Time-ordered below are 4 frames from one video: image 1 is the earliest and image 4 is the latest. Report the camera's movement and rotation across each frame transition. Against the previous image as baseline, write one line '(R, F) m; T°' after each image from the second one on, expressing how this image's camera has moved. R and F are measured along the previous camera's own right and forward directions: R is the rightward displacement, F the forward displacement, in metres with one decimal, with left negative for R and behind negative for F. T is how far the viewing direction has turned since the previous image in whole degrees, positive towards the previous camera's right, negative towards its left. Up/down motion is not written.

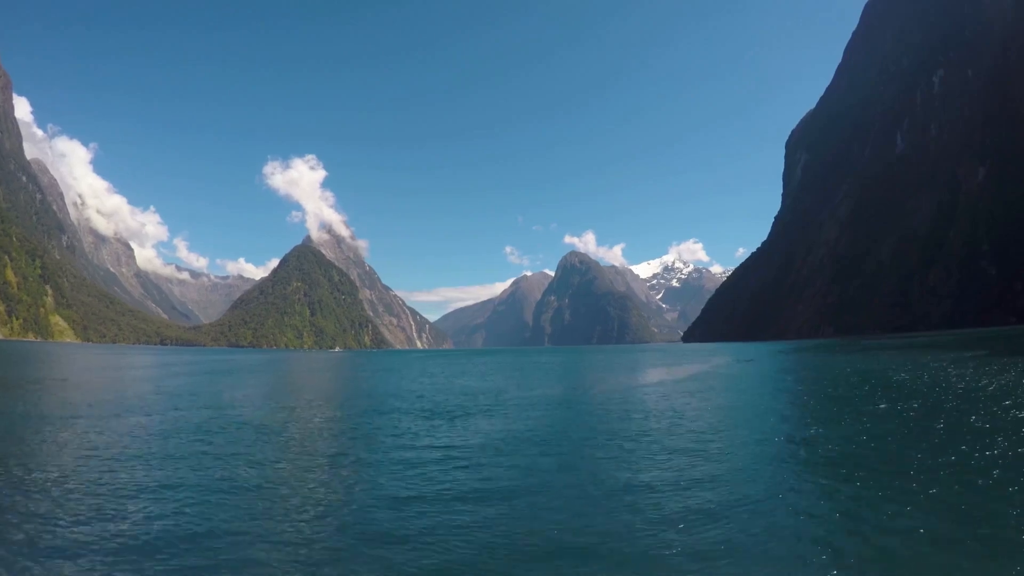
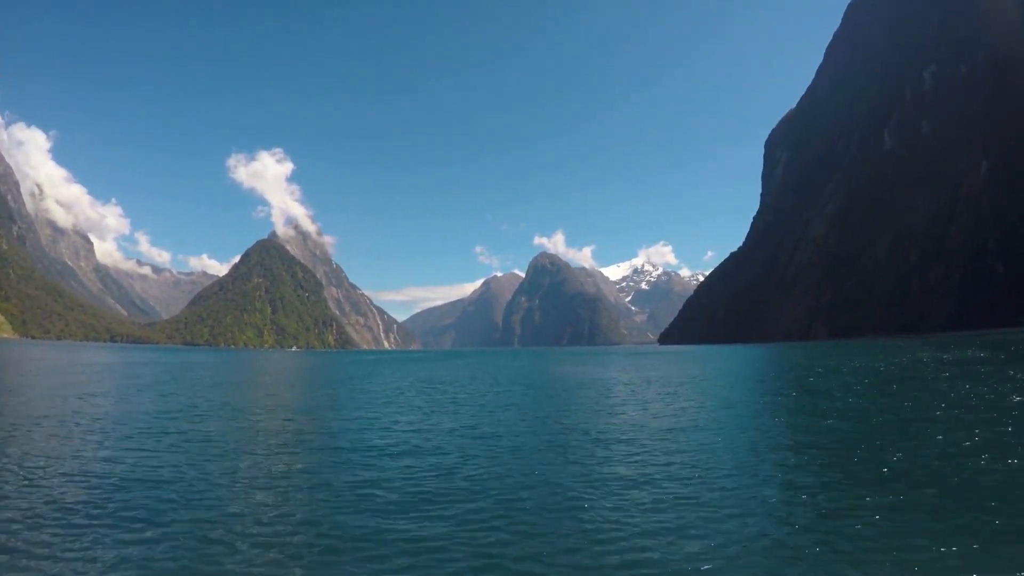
(-0.3, +1.9) m; +3°
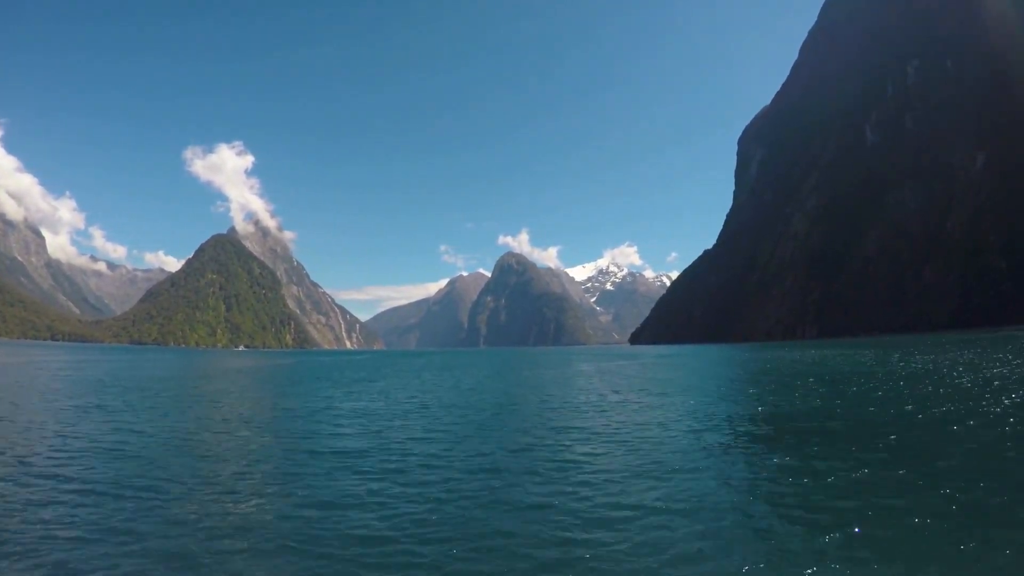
(-0.3, +1.7) m; +3°
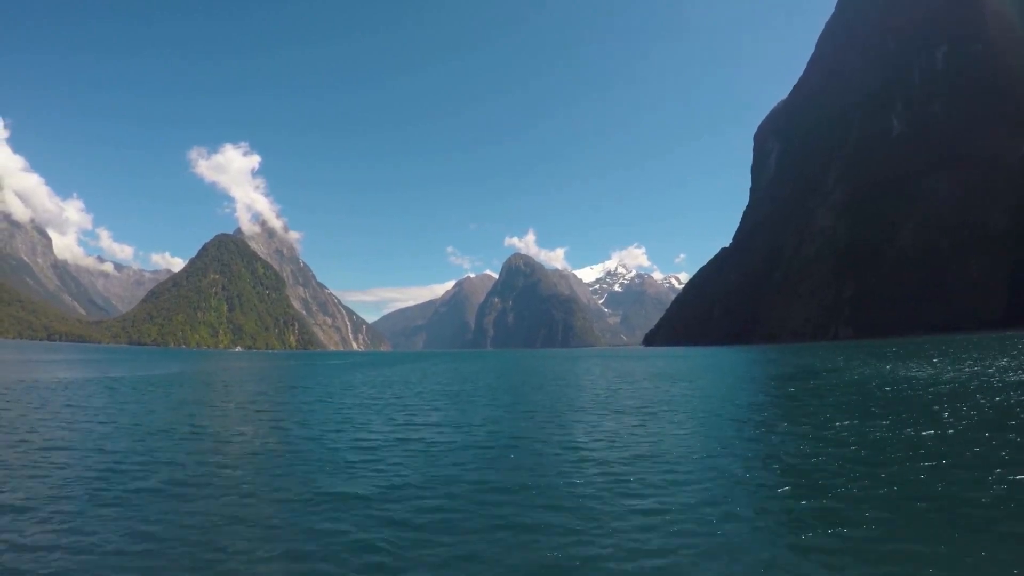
(-0.2, +1.5) m; -1°
